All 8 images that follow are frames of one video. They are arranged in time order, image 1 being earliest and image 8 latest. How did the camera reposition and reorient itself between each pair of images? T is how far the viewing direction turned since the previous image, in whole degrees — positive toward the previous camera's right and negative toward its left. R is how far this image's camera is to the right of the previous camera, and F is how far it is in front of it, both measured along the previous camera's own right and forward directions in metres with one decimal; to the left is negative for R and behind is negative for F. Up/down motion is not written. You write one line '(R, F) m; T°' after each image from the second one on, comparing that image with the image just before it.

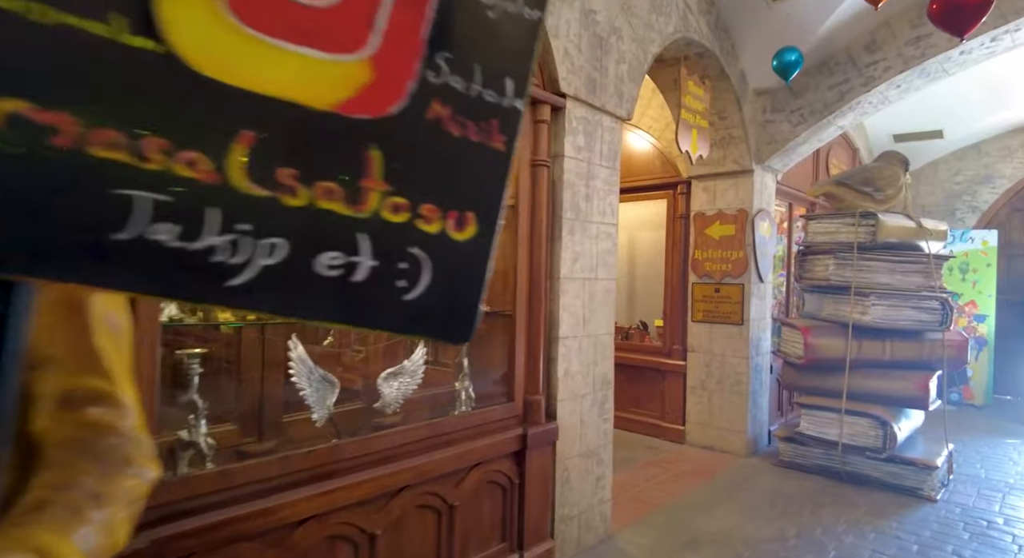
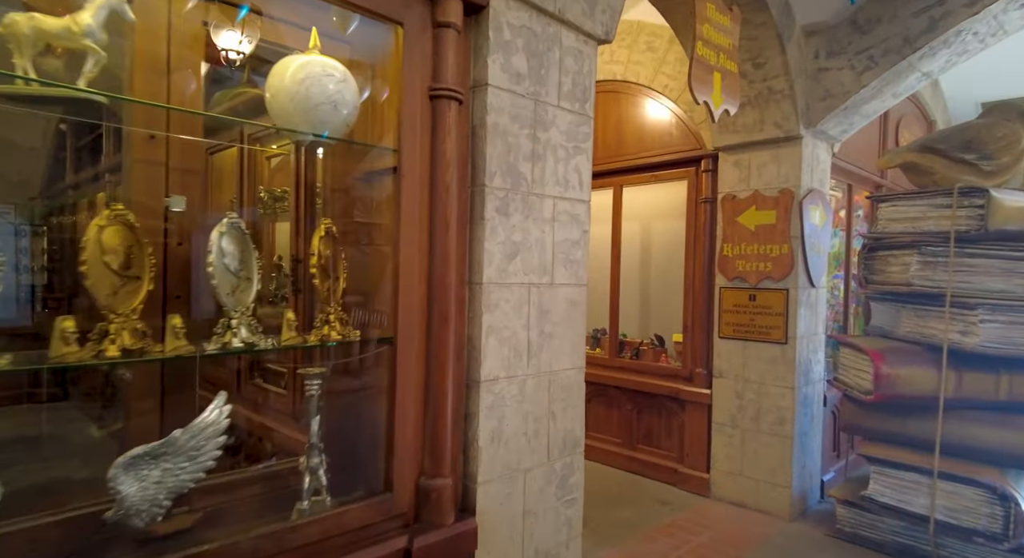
(+0.4, +1.0) m; -4°
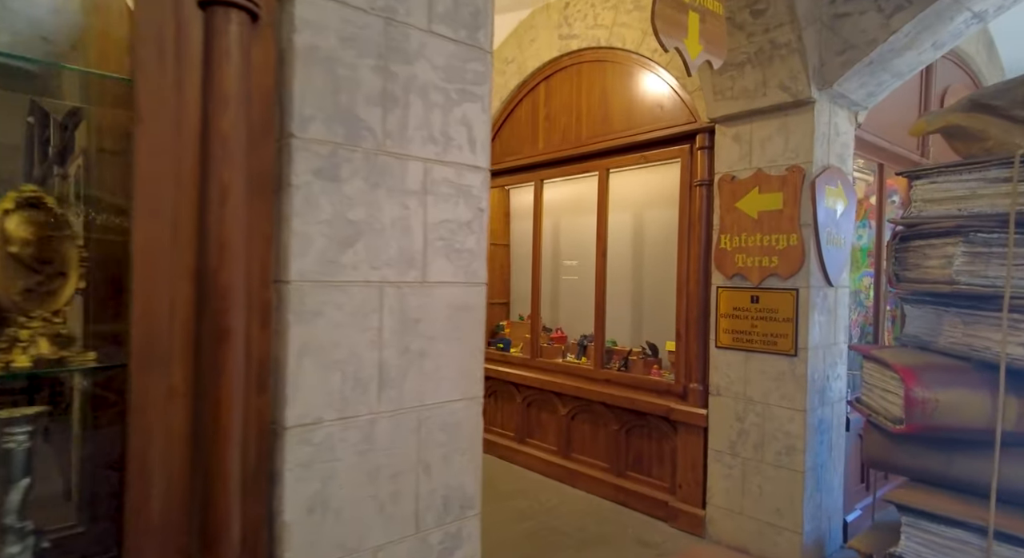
(+0.4, +0.5) m; -3°
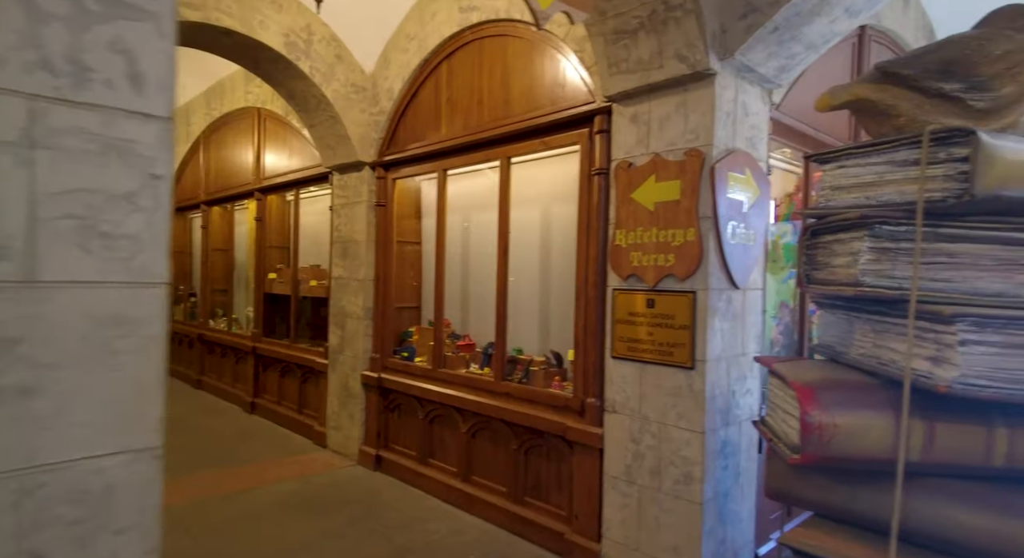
(+0.5, +0.4) m; +3°
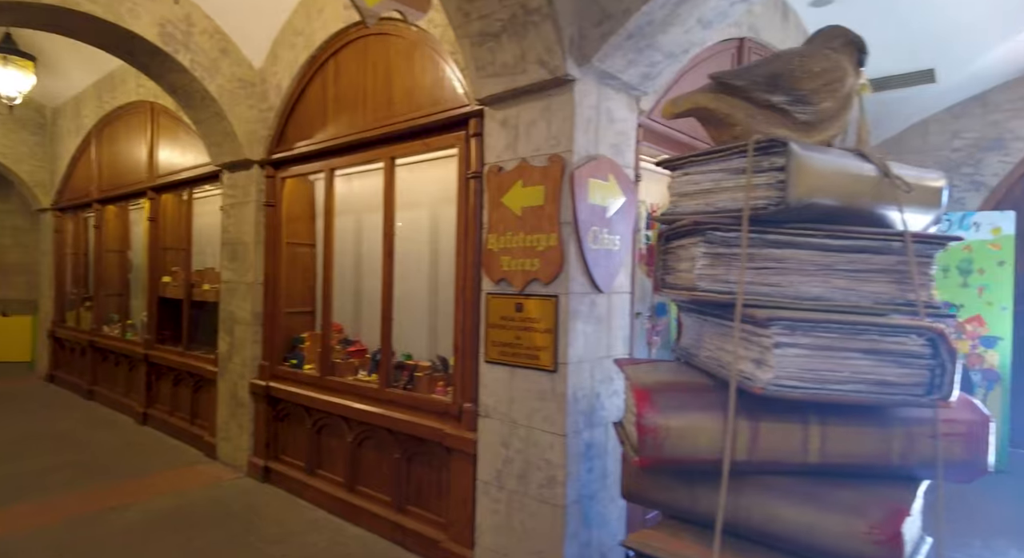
(+0.3, 0.0) m; +6°
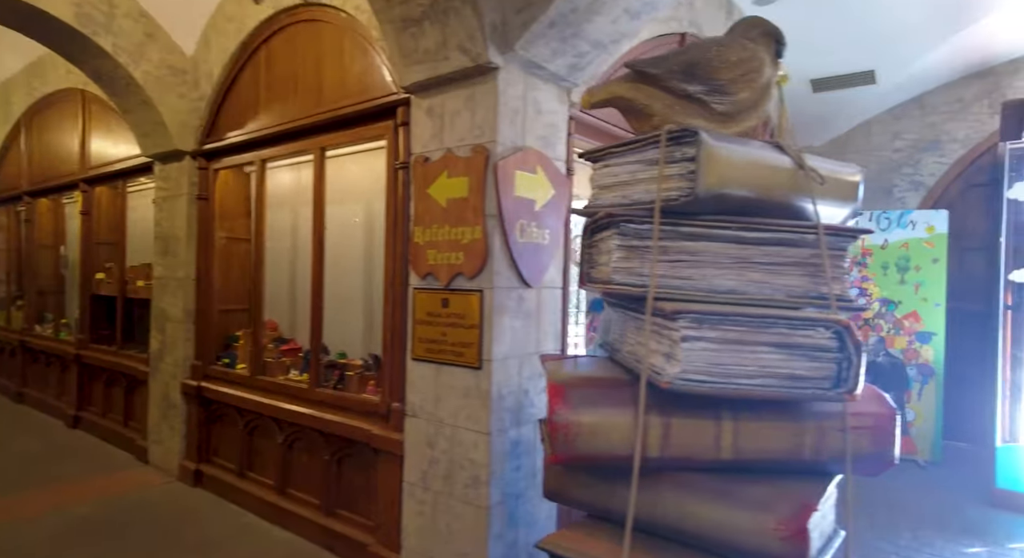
(+0.2, +0.1) m; +3°
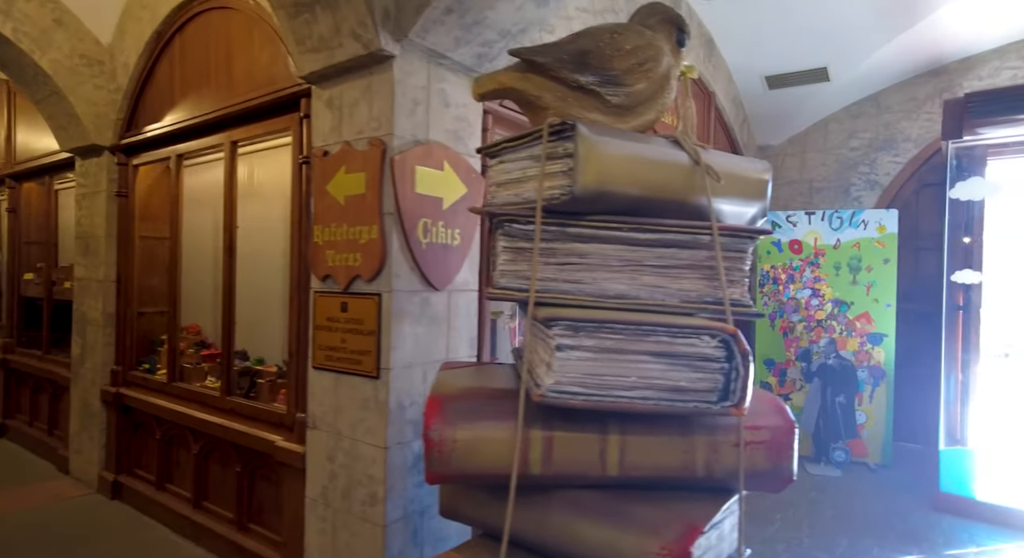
(+0.3, +0.1) m; +1°
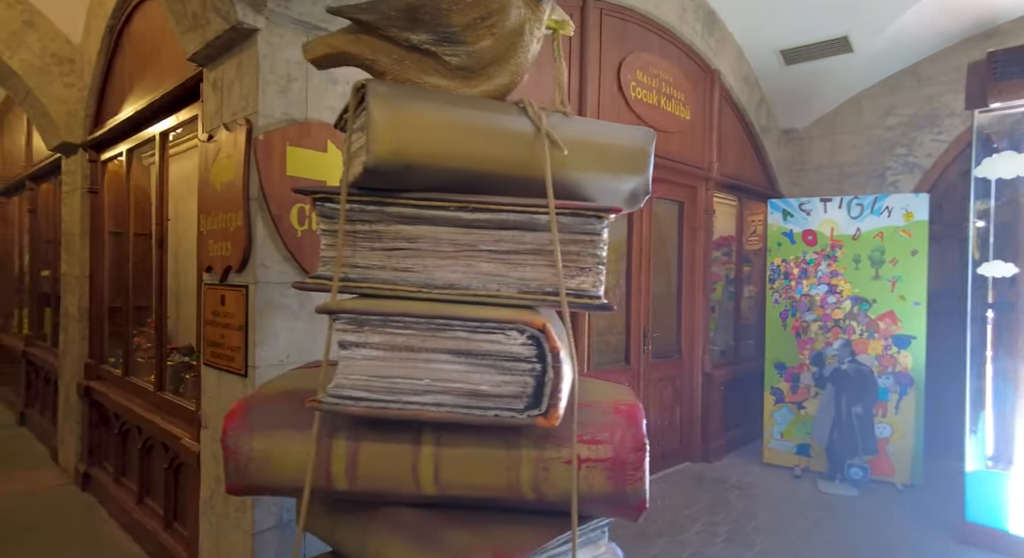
(+0.6, +0.3) m; -7°
